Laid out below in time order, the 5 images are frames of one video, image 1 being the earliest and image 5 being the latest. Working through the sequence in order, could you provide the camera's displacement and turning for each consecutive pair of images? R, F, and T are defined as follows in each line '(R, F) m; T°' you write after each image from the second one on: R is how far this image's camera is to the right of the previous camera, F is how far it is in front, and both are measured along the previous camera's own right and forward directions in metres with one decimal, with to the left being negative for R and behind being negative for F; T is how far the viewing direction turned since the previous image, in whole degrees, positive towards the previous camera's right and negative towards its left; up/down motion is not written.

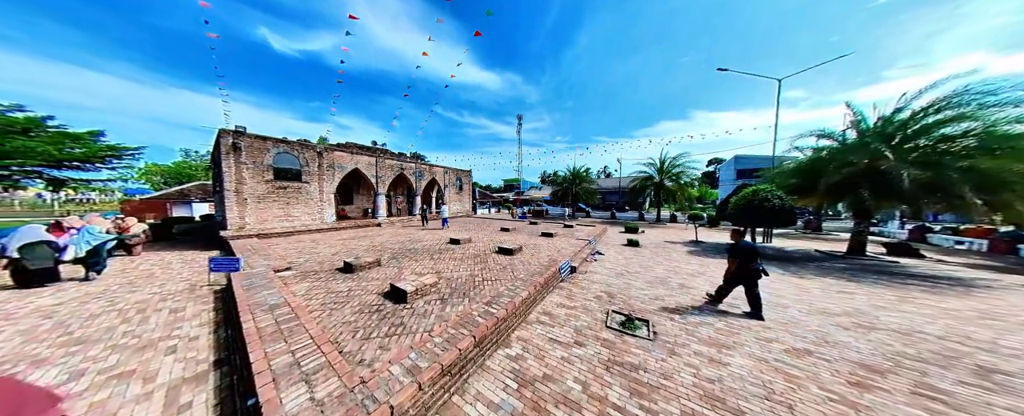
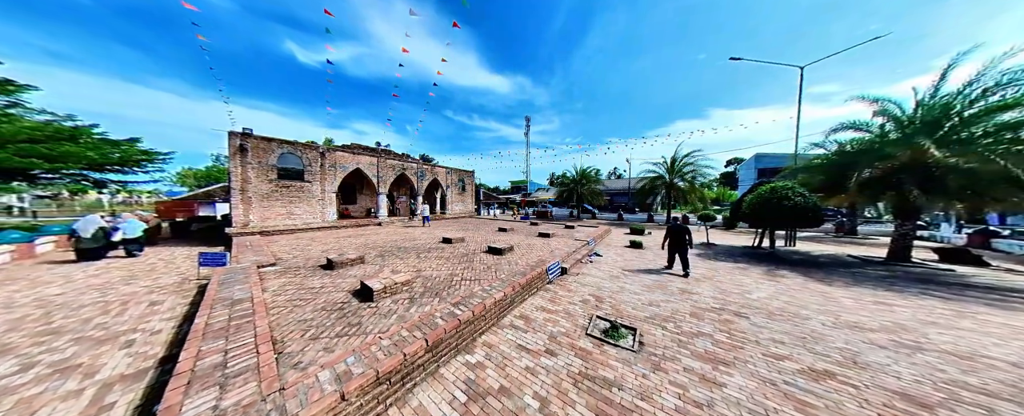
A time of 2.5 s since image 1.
(+0.7, +0.3) m; -3°
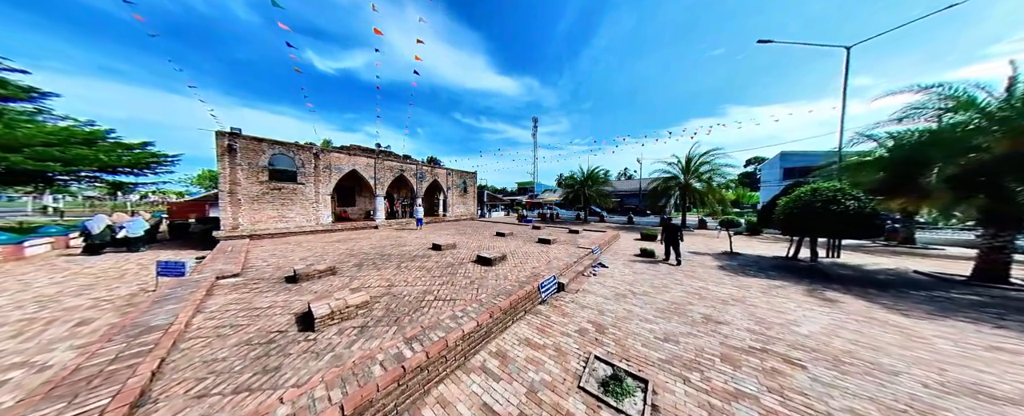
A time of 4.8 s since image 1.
(+0.5, +0.8) m; -2°
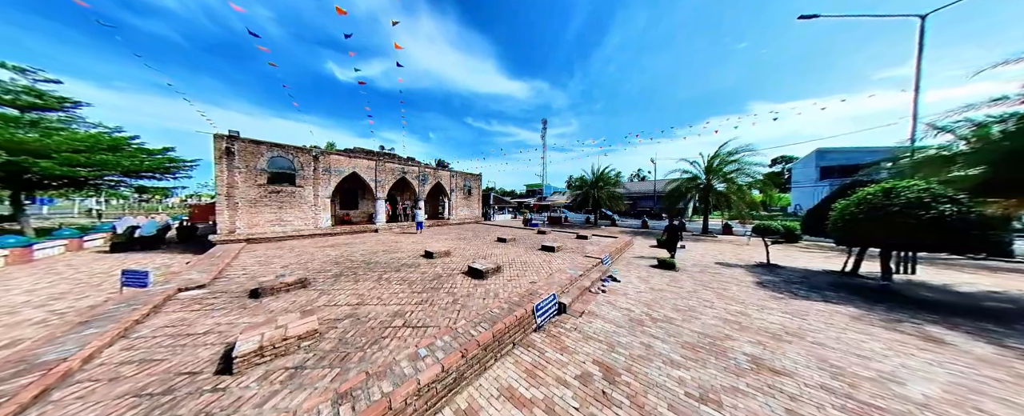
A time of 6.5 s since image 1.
(+0.4, +0.8) m; -3°
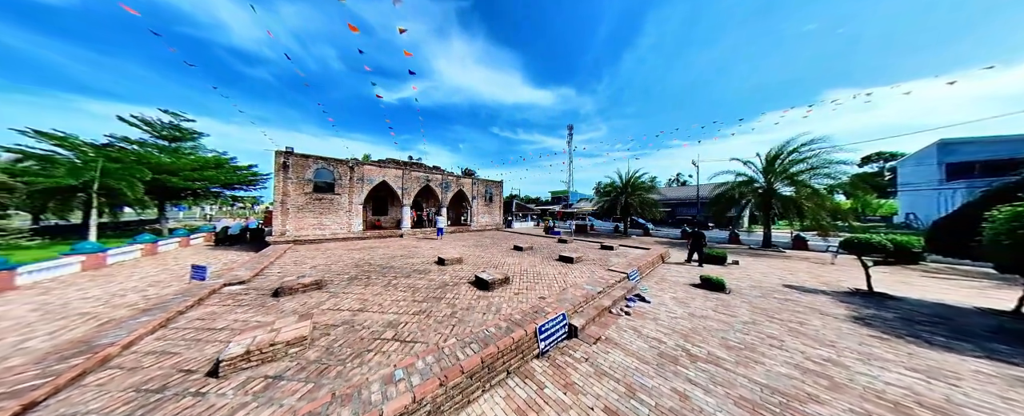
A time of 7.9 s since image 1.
(+0.5, +0.4) m; -8°
